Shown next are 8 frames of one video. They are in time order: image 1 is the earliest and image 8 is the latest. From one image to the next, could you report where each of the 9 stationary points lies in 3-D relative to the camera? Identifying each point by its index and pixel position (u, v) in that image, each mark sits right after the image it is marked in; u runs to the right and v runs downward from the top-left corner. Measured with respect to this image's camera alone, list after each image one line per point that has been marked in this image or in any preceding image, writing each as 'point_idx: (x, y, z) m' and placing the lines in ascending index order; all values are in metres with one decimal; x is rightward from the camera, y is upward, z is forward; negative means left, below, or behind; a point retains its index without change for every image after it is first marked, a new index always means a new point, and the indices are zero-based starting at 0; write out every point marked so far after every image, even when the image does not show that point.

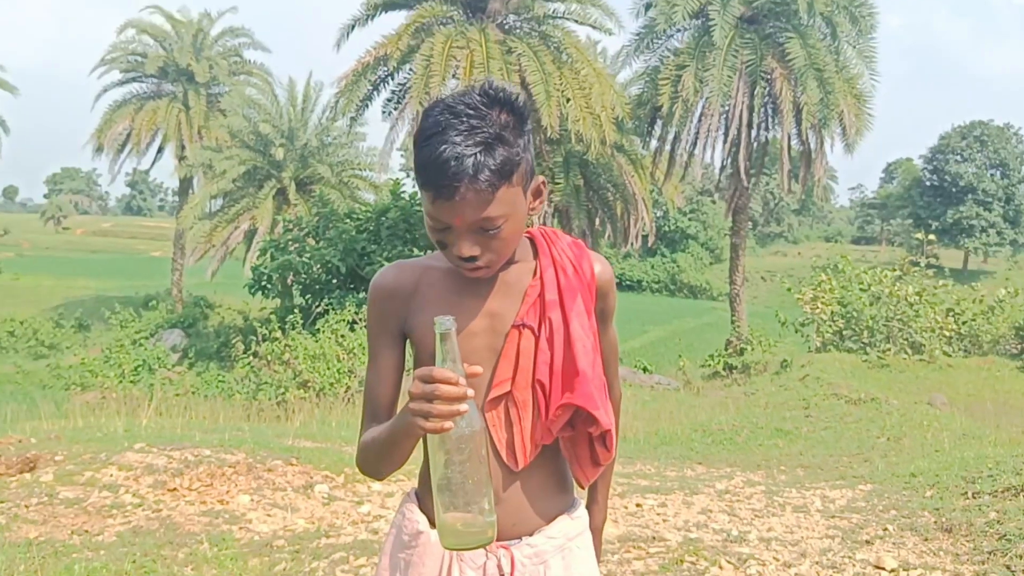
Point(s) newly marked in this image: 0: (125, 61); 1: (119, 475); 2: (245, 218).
0: (-7.8, +4.6, +19.7) m
1: (-1.9, -1.0, +4.5) m
2: (-4.5, +1.2, +16.4) m
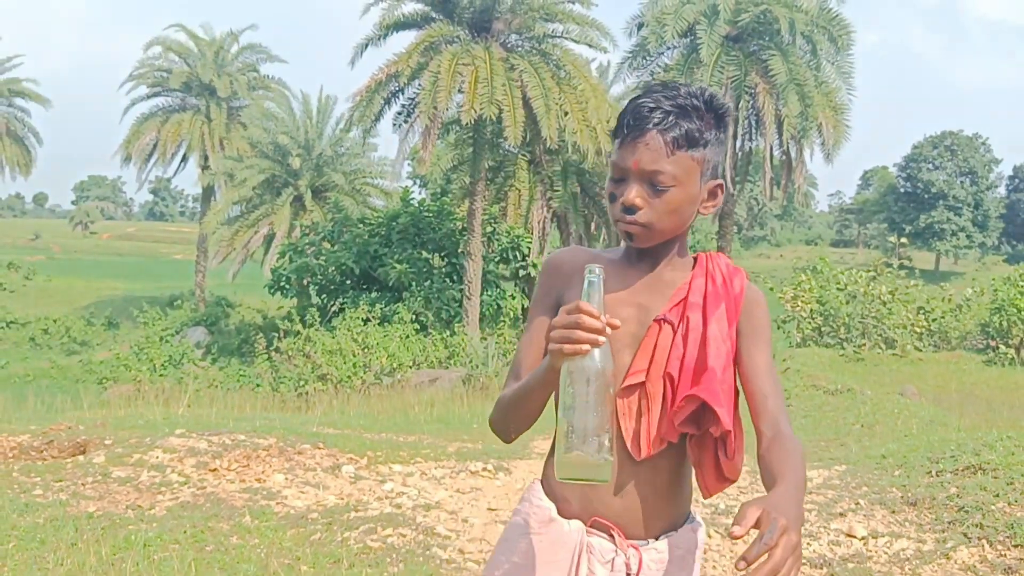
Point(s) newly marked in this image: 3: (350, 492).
0: (-7.7, +4.6, +20.9) m
1: (-2.0, -1.0, +5.6) m
2: (-4.5, +1.2, +17.6) m
3: (-0.8, -1.0, +5.1) m
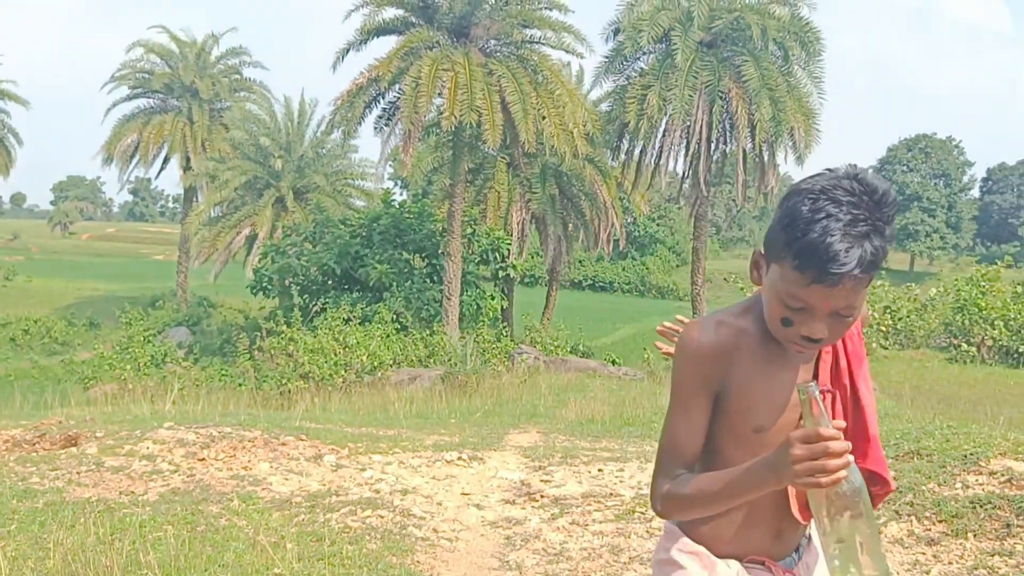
0: (-8.2, +4.5, +21.1) m
1: (-2.2, -1.0, +5.9) m
2: (-4.9, +1.2, +17.8) m
3: (-1.0, -1.0, +5.4) m
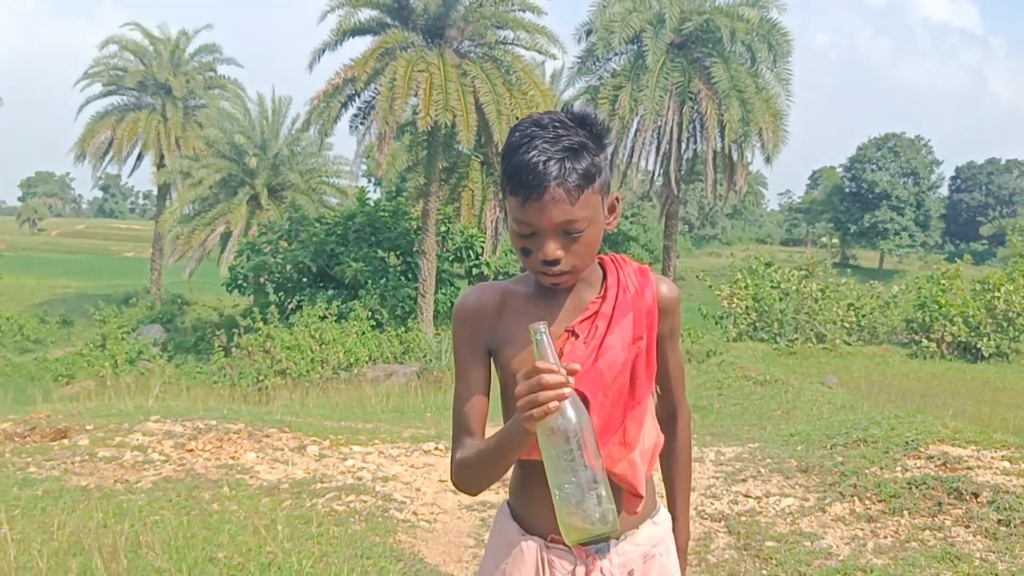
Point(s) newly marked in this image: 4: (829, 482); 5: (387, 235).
0: (-8.7, +4.6, +21.2) m
1: (-2.3, -0.9, +6.2) m
2: (-5.4, +1.2, +18.0) m
3: (-1.1, -1.0, +5.7) m
4: (+1.5, -0.9, +4.8) m
5: (-2.1, +0.9, +16.2) m
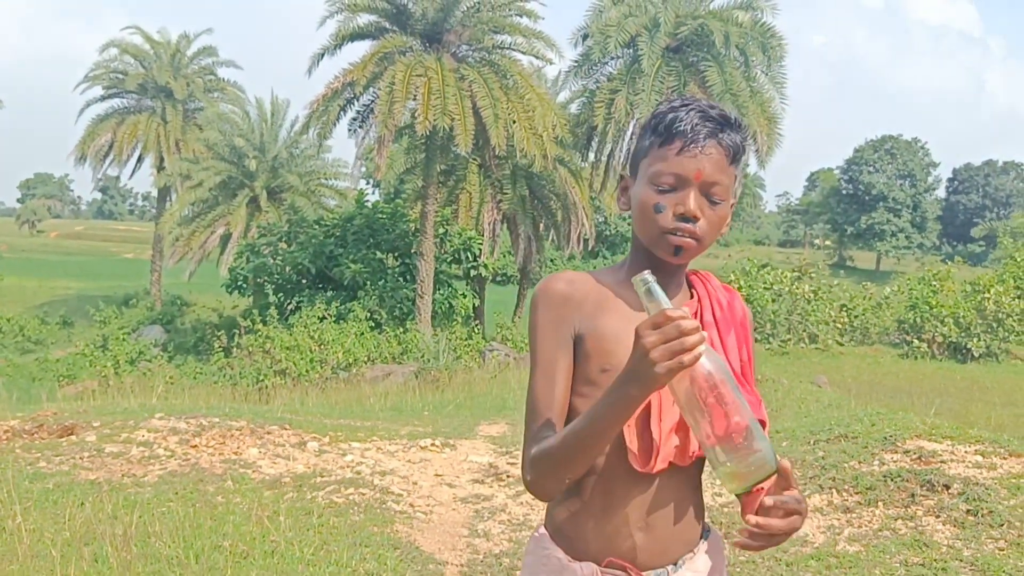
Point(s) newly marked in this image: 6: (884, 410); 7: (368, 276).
0: (-8.8, +4.6, +21.3) m
1: (-2.4, -1.0, +6.4) m
2: (-5.4, +1.2, +18.2) m
3: (-1.2, -1.0, +5.9) m
4: (+1.5, -1.0, +5.0) m
5: (-2.1, +0.9, +16.4) m
6: (+2.9, -0.9, +7.6) m
7: (-2.3, +0.2, +15.8) m
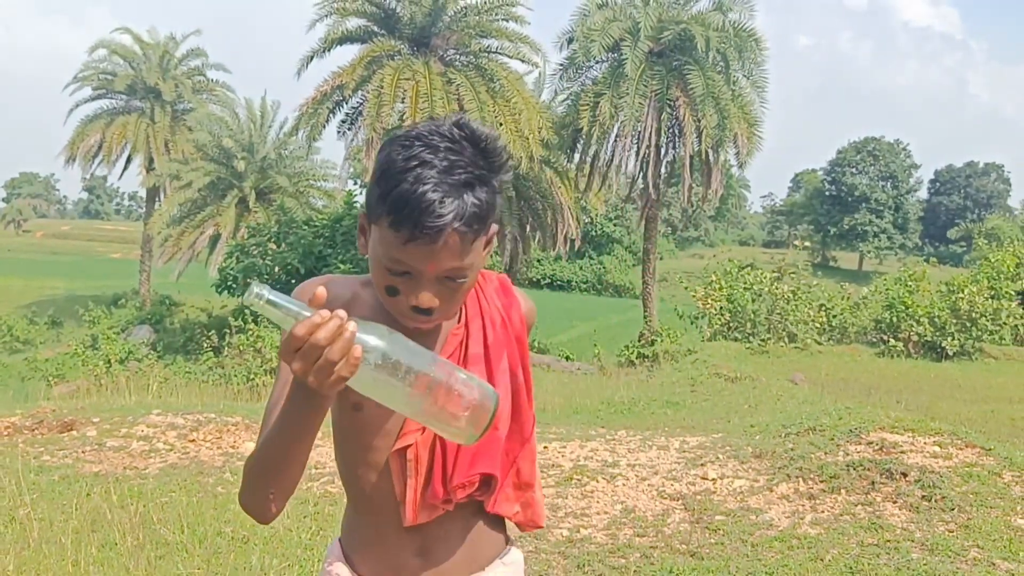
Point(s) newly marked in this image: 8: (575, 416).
0: (-9.1, +4.6, +21.5) m
1: (-2.5, -1.0, +6.6) m
2: (-5.7, +1.2, +18.4) m
3: (-1.3, -1.0, +6.1) m
4: (+1.4, -1.0, +5.3) m
5: (-2.3, +0.8, +16.6) m
6: (+2.8, -0.9, +7.9) m
7: (-2.5, +0.2, +16.1) m
8: (+0.6, -1.2, +8.8) m
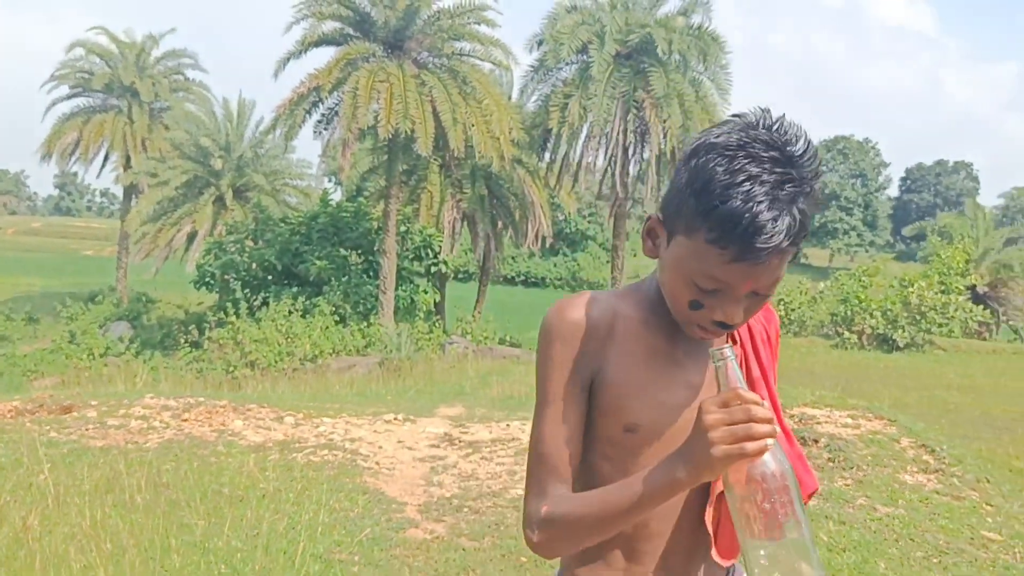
0: (-9.7, +4.7, +21.9) m
1: (-2.7, -0.9, +7.2) m
2: (-6.2, +1.3, +18.9) m
3: (-1.5, -1.0, +6.7) m
4: (+1.2, -0.9, +6.0) m
5: (-2.9, +0.9, +17.2) m
6: (+2.5, -0.9, +8.6) m
7: (-3.0, +0.3, +16.7) m
8: (+0.3, -1.1, +9.4) m
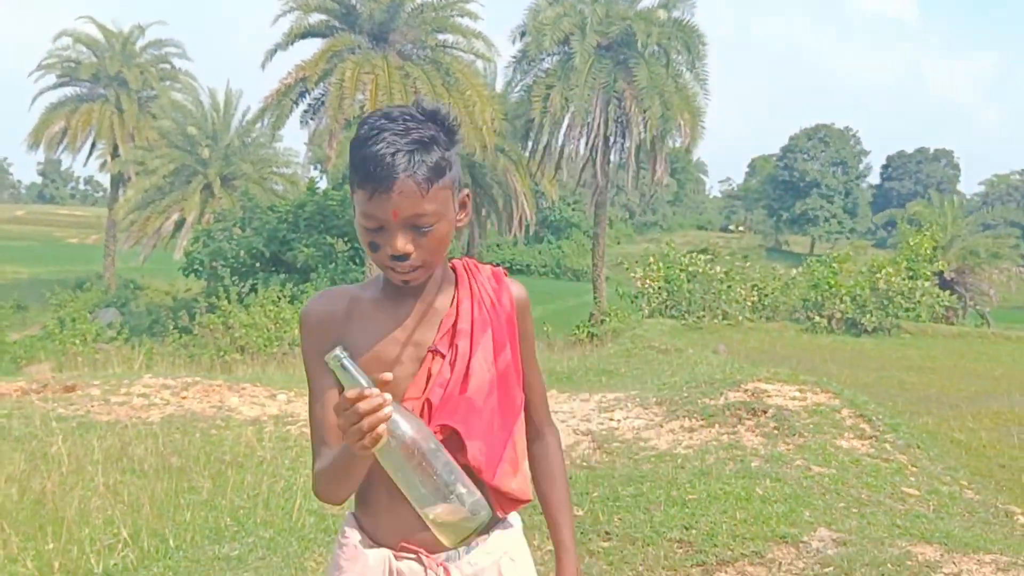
0: (-10.1, +4.9, +22.2) m
1: (-2.9, -0.8, +7.7) m
2: (-6.5, +1.5, +19.3) m
3: (-1.7, -0.9, +7.2) m
4: (+1.1, -0.8, +6.5) m
5: (-3.2, +1.2, +17.7) m
6: (+2.3, -0.8, +9.1) m
7: (-3.4, +0.5, +17.1) m
8: (+0.1, -1.0, +9.9) m
